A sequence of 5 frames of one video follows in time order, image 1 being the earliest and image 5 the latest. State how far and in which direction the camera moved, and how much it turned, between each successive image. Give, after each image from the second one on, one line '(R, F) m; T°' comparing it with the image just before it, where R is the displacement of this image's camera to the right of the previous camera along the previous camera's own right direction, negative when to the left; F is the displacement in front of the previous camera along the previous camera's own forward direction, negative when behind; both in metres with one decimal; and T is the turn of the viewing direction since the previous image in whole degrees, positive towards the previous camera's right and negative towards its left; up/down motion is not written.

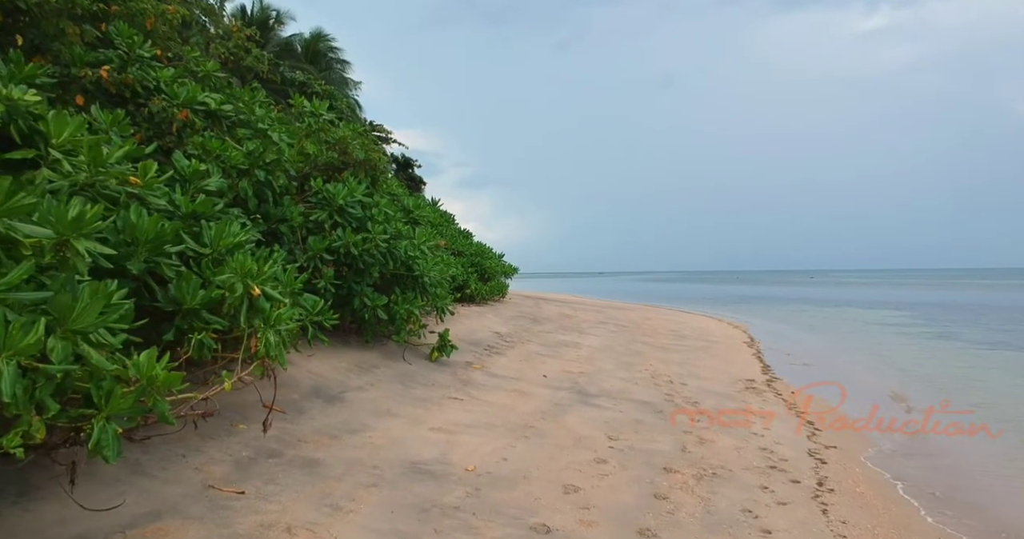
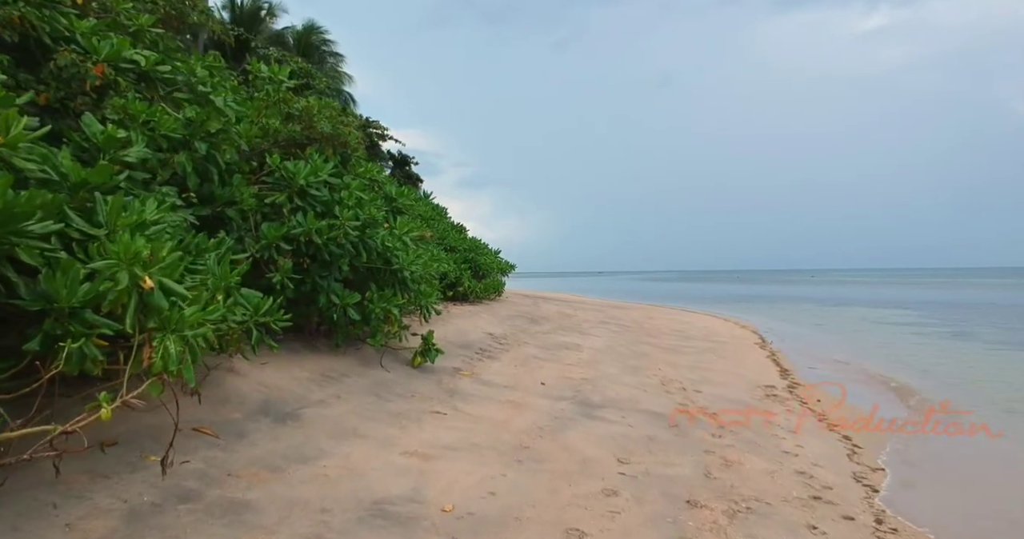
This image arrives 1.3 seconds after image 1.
(+0.1, +0.7) m; 0°
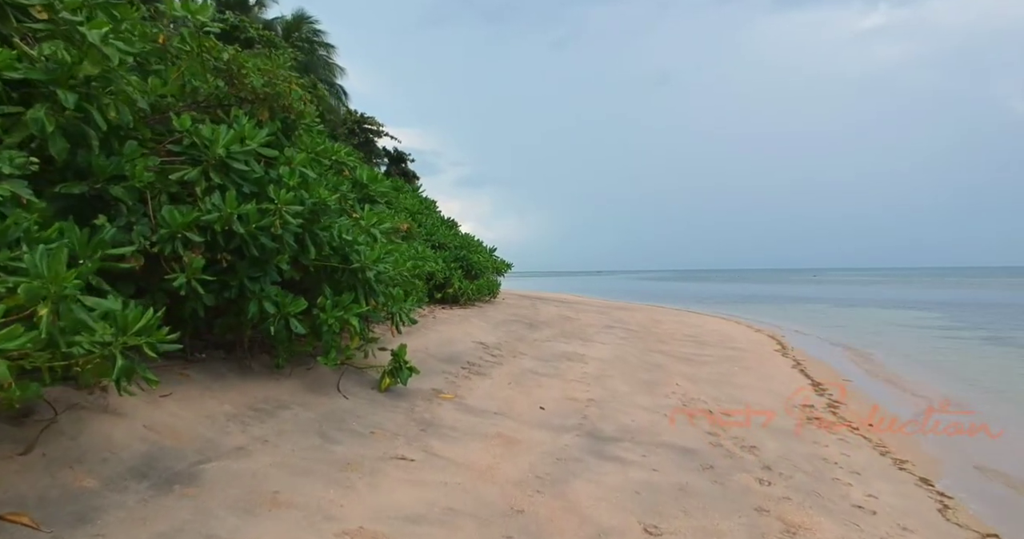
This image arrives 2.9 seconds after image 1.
(0.0, +1.0) m; 0°
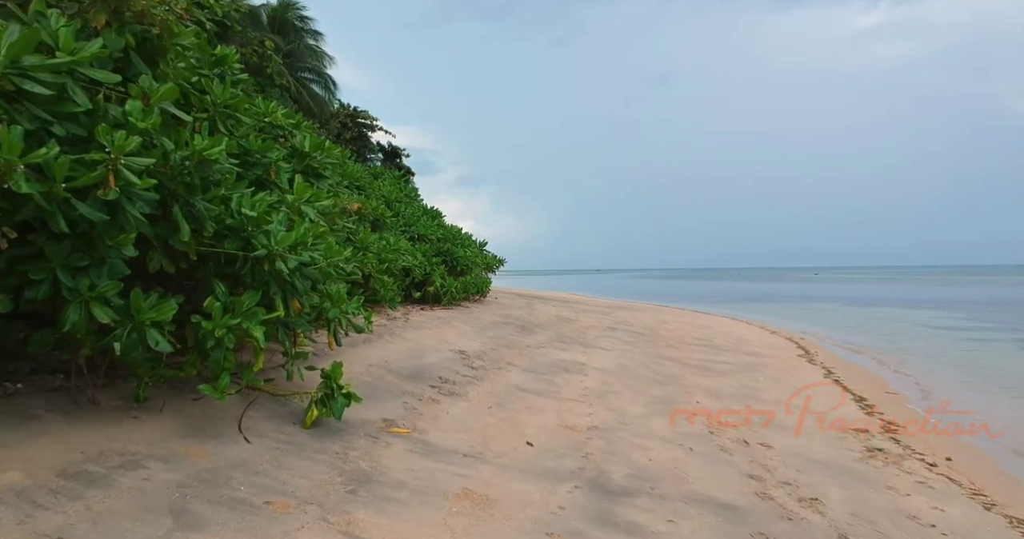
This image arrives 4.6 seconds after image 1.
(+0.1, +1.1) m; 0°
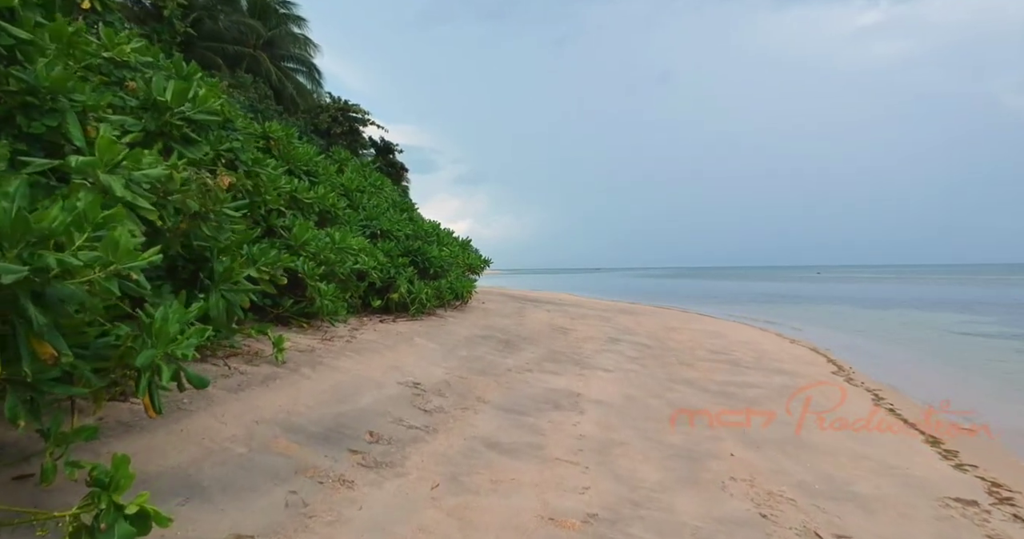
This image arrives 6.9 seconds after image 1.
(+0.2, +1.3) m; 0°
